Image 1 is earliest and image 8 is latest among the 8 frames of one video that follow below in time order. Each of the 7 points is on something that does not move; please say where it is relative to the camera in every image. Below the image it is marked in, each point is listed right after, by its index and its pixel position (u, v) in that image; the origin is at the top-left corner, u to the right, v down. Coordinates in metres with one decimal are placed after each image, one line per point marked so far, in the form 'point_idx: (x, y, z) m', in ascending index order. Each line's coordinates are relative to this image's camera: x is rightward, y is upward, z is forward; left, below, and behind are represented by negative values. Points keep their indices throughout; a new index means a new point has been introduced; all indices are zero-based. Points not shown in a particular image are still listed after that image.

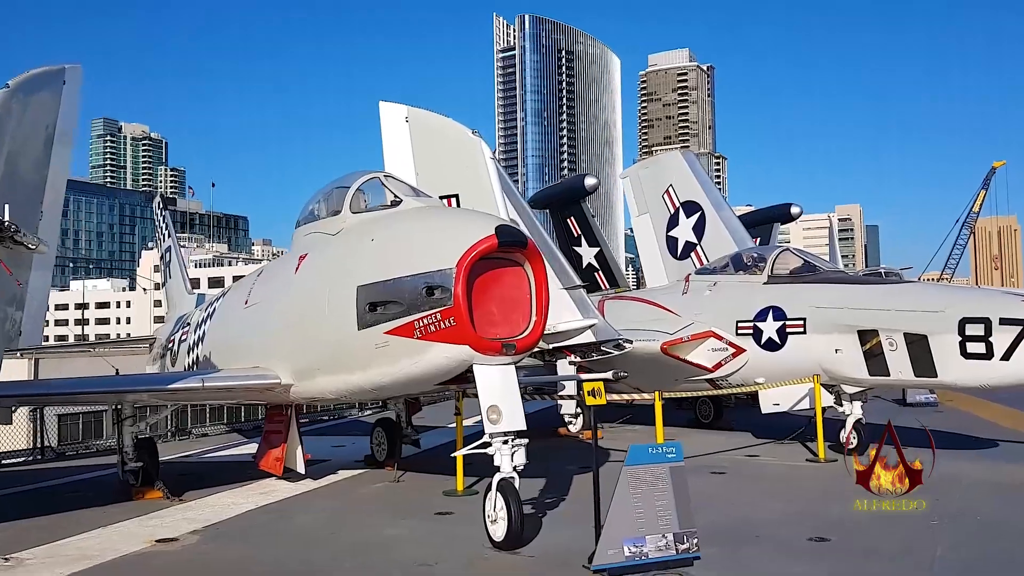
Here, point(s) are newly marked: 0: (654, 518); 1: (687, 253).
0: (+0.9, -1.4, +5.9) m
1: (+3.2, +0.7, +17.3) m
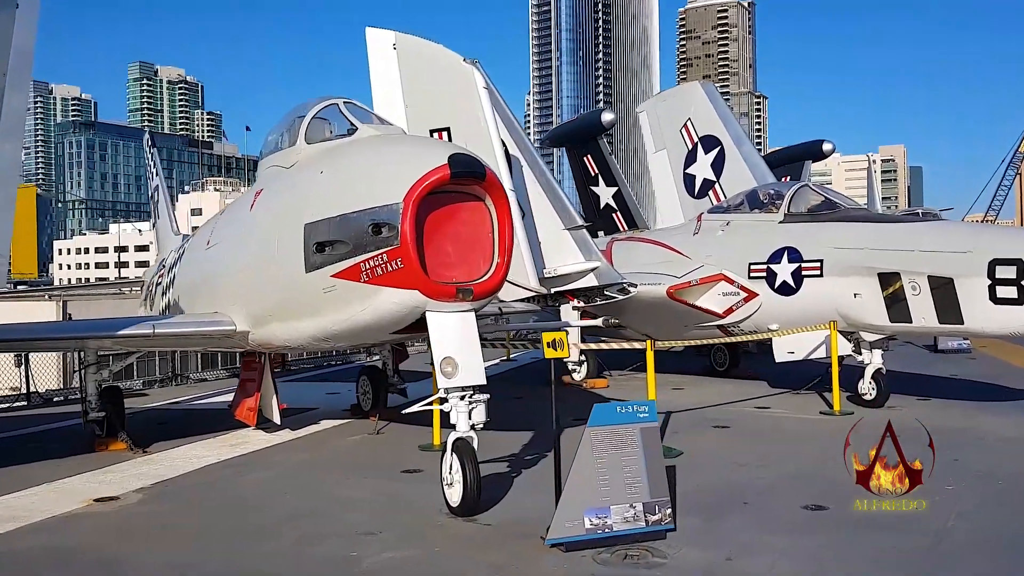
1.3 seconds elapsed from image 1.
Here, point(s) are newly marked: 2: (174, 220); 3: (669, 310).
0: (+0.6, -1.1, +5.2) m
1: (+3.3, +1.7, +16.3) m
2: (-4.9, +1.0, +13.6) m
3: (+2.1, -0.3, +12.5) m
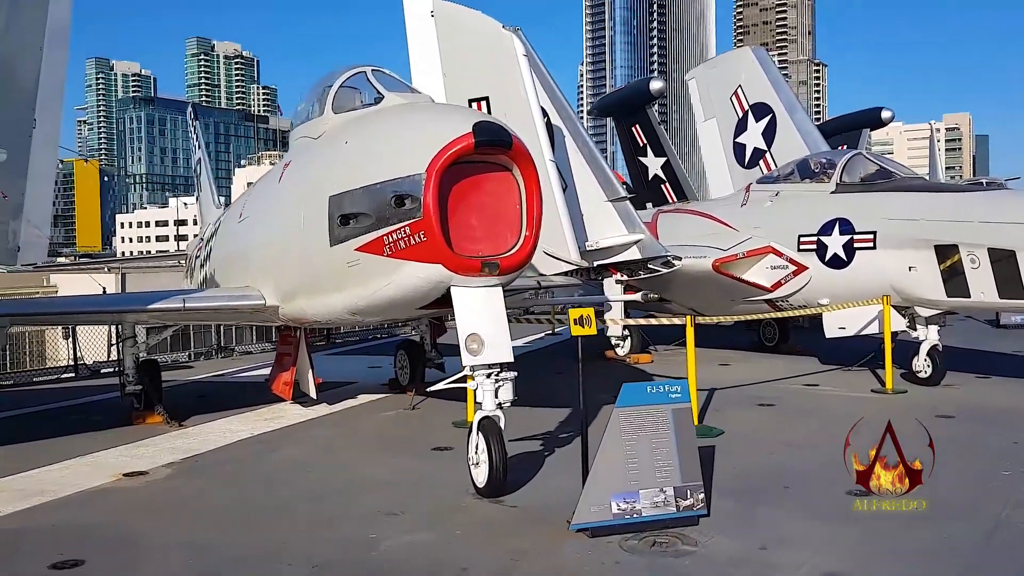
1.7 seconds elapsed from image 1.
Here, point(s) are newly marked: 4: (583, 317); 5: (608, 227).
0: (+0.7, -0.9, +4.9) m
1: (+4.1, +2.1, +15.8) m
2: (-4.3, +1.4, +13.6) m
3: (+2.6, +0.1, +12.1) m
4: (+0.4, -0.2, +5.1) m
5: (+1.2, +0.8, +11.9) m
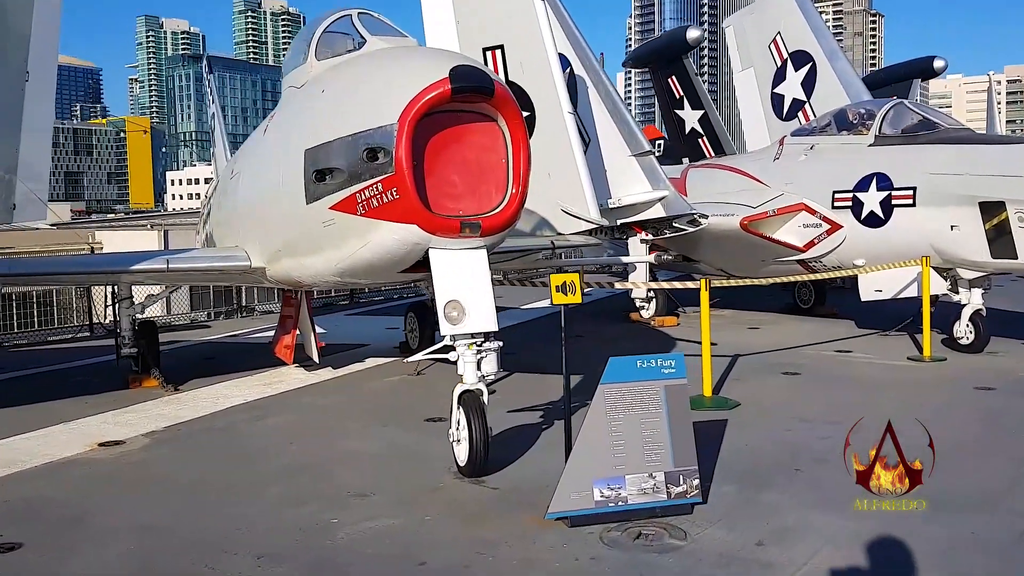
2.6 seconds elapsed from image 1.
0: (+0.6, -0.8, +4.5) m
1: (+4.5, +2.8, +15.0) m
2: (-4.0, +2.0, +13.2) m
3: (+2.8, +0.5, +11.5) m
4: (+0.3, 0.0, +4.6) m
5: (+1.4, +1.3, +11.3) m
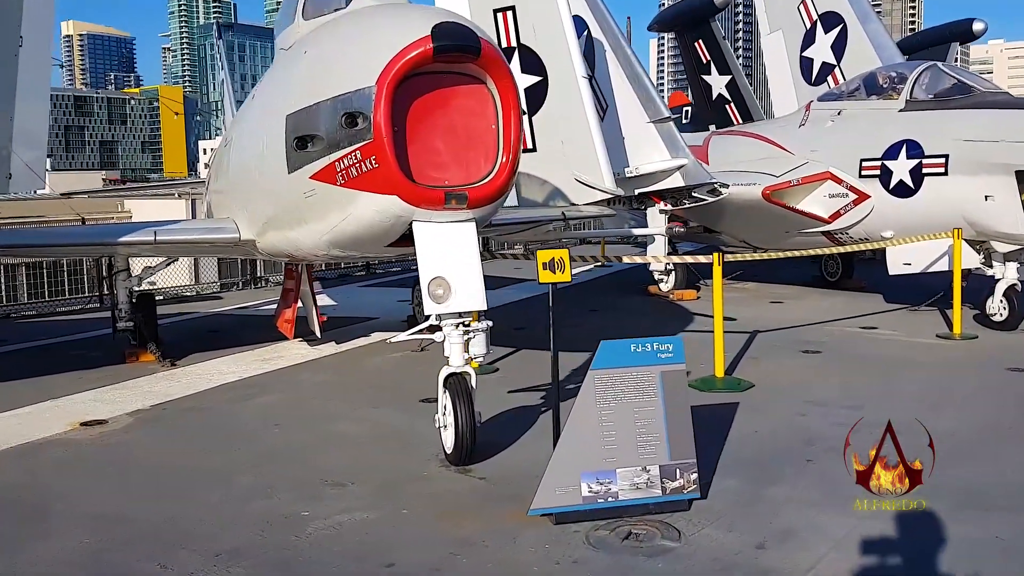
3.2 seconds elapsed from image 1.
0: (+0.5, -0.7, +4.1) m
1: (+4.8, +3.2, +14.4) m
2: (-3.7, +2.4, +12.9) m
3: (+3.0, +0.9, +11.0) m
4: (+0.2, +0.1, +4.3) m
5: (+1.6, +1.6, +10.9) m
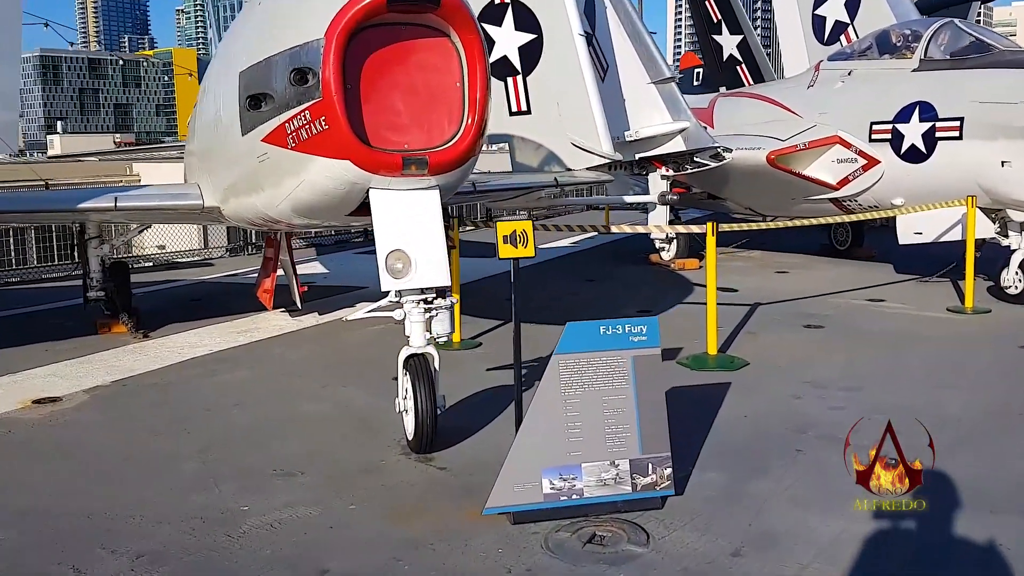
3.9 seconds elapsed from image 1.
0: (+0.3, -0.6, +3.7) m
1: (+4.7, +3.7, +13.8) m
2: (-3.8, +2.8, +12.5) m
3: (+2.9, +1.2, +10.5) m
4: (0.0, +0.2, +3.8) m
5: (+1.5, +1.9, +10.4) m
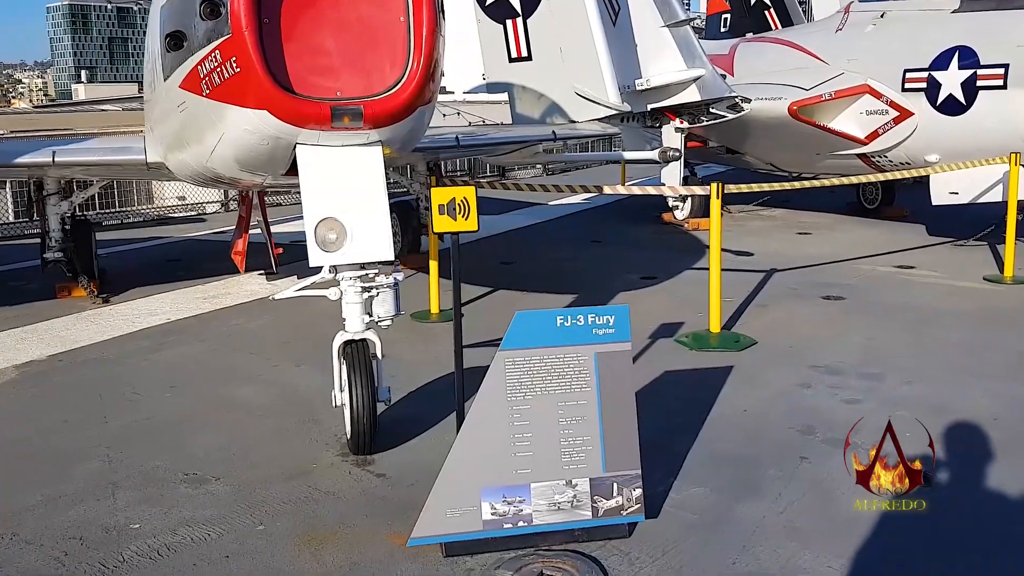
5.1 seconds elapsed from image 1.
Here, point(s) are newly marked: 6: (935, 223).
0: (+0.1, -0.5, +3.1) m
1: (+4.9, +4.2, +12.8) m
2: (-3.7, +3.3, +11.7) m
3: (+2.9, +1.6, +9.7) m
4: (-0.2, +0.3, +3.1) m
5: (+1.5, +2.3, +9.6) m
6: (+4.7, +0.7, +10.4) m
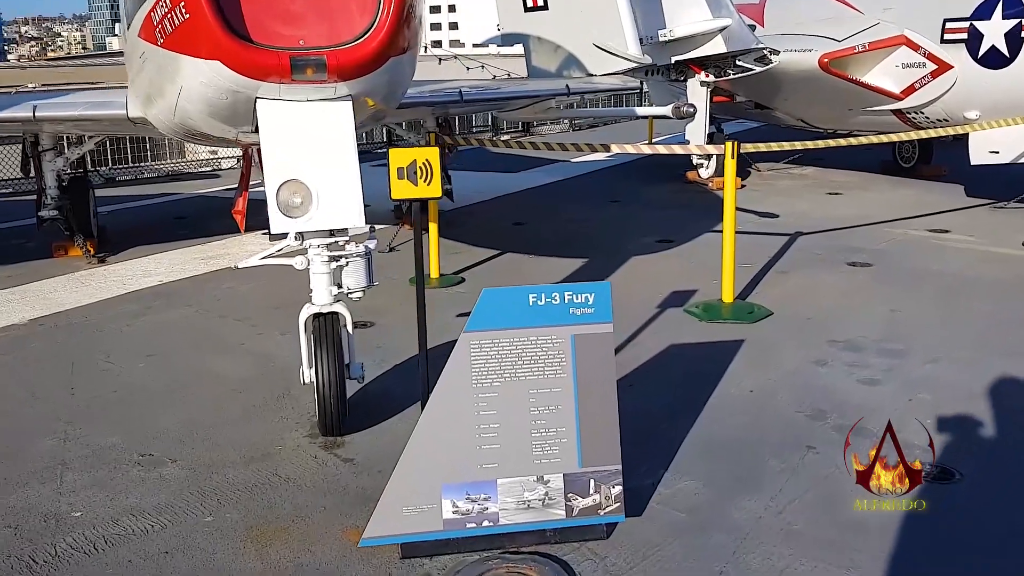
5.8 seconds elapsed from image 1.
0: (0.0, -0.5, +2.8) m
1: (+5.1, +4.7, +12.1) m
2: (-3.5, +3.8, +11.4) m
3: (+3.0, +2.0, +9.2) m
4: (-0.3, +0.4, +2.8) m
5: (+1.7, +2.7, +9.1) m
6: (+4.8, +1.1, +9.9) m
